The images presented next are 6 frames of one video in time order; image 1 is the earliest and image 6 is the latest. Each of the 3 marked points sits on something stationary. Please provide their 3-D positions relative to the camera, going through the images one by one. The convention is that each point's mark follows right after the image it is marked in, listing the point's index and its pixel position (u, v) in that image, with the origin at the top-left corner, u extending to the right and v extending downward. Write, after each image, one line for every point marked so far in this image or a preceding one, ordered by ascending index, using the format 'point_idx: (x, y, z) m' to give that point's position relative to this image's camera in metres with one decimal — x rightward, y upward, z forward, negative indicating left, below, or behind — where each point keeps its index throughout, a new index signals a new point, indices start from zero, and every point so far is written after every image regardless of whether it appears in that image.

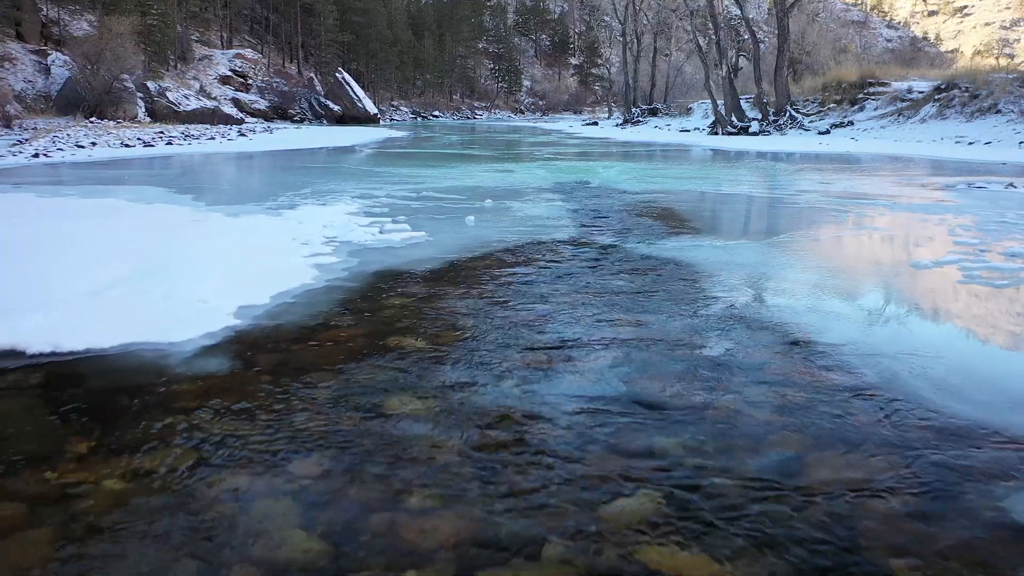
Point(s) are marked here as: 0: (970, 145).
0: (+8.8, +2.8, +18.7) m
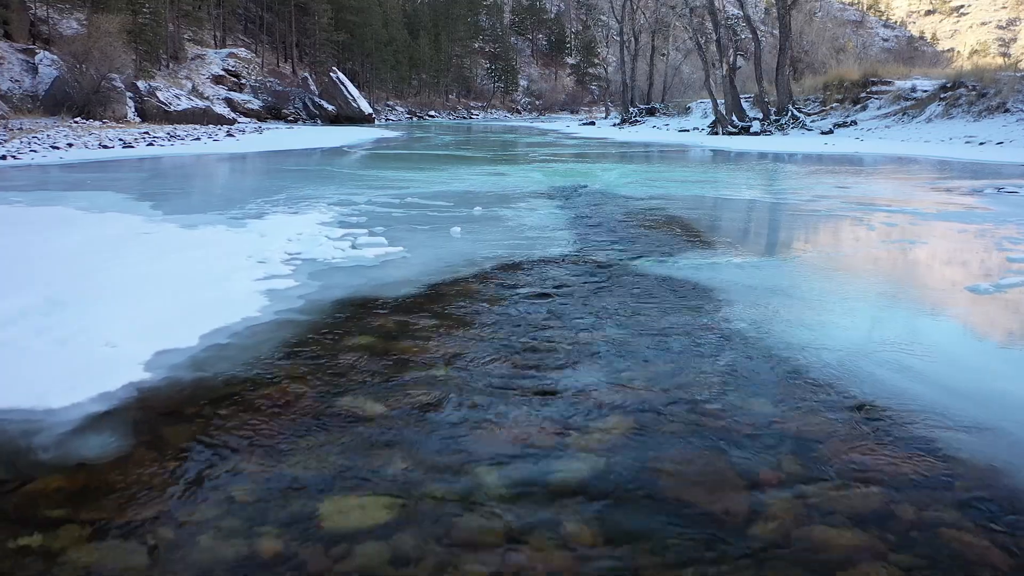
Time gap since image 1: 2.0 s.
0: (+8.7, +2.7, +18.0) m
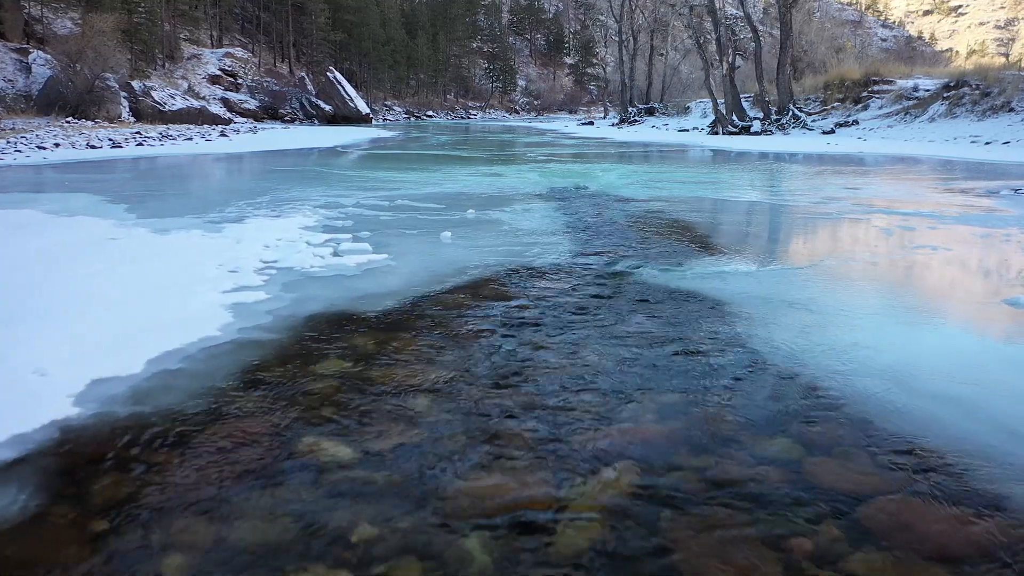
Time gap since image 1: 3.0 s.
0: (+8.7, +2.6, +17.6) m
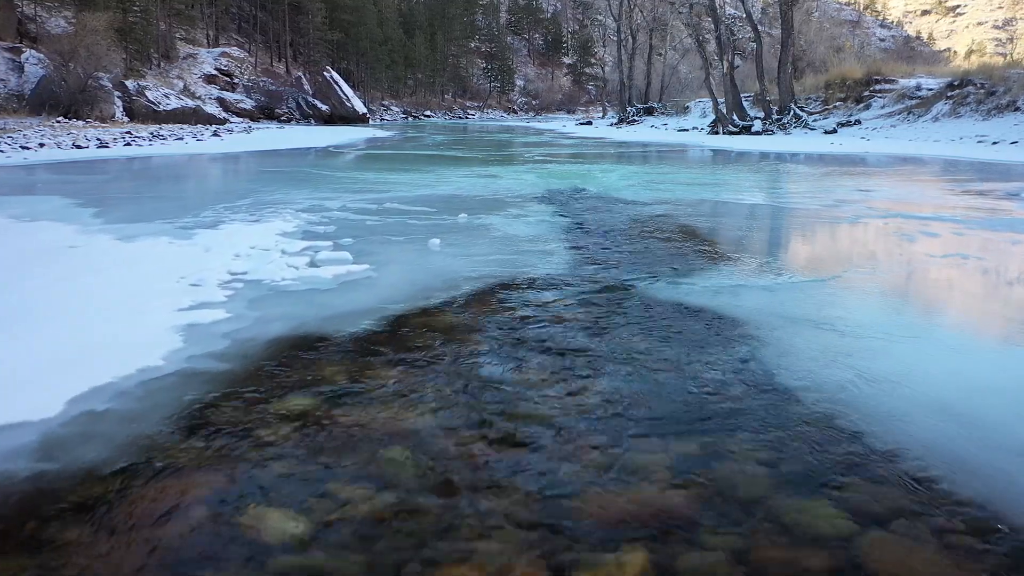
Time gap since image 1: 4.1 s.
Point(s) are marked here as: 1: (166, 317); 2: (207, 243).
0: (+8.6, +2.6, +17.2) m
1: (-1.2, -0.1, +3.3) m
2: (-1.6, +0.2, +5.0) m
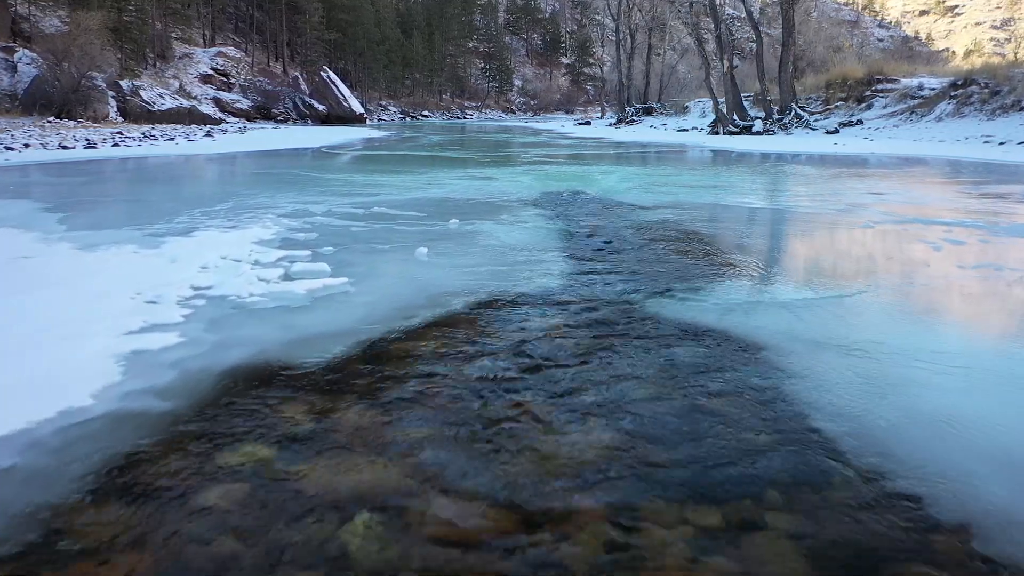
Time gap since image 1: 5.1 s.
0: (+8.5, +2.5, +16.8) m
1: (-1.2, -0.2, +2.9) m
2: (-1.6, +0.2, +4.6) m
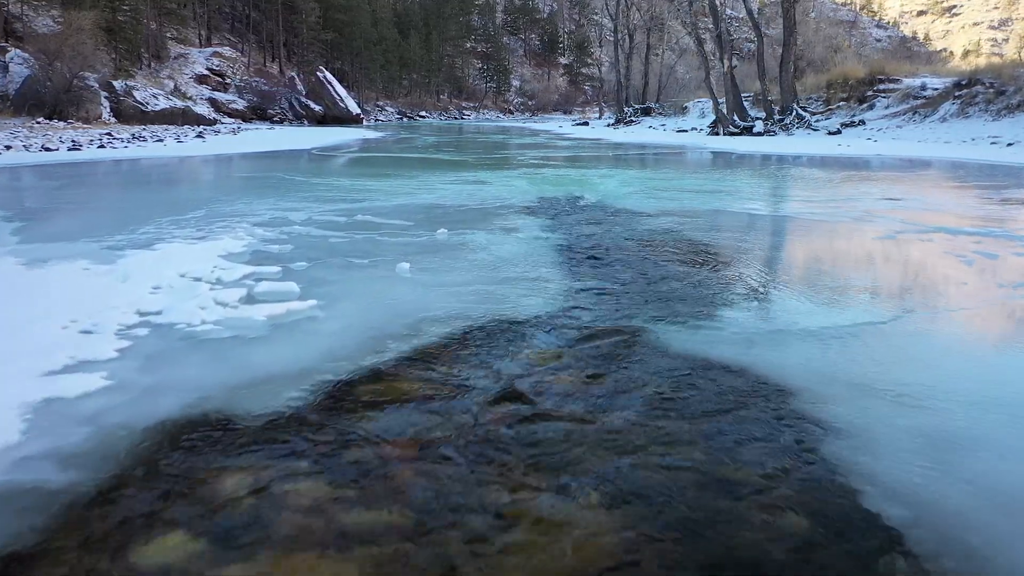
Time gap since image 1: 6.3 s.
0: (+8.5, +2.4, +16.4) m
1: (-1.2, -0.3, +2.4) m
2: (-1.7, +0.1, +4.2) m
